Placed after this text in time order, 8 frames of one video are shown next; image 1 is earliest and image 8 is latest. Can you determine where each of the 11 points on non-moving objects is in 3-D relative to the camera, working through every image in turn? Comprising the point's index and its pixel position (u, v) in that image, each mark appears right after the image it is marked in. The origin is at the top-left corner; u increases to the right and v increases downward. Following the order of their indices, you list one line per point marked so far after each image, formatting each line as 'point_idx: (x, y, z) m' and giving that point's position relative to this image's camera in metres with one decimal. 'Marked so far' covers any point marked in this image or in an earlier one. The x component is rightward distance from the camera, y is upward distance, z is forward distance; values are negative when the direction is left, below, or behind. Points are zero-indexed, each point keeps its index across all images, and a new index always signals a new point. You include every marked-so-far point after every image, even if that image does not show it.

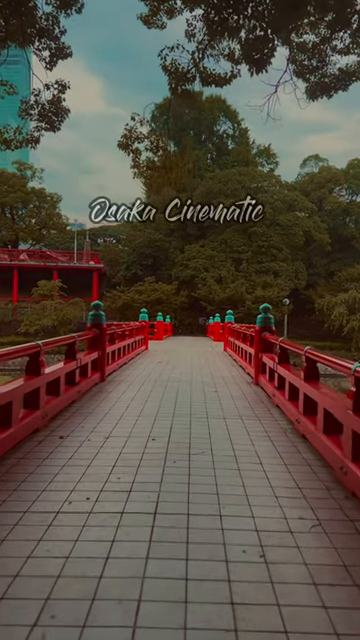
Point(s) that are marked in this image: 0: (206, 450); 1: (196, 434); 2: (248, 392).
0: (+0.2, -1.0, +3.8) m
1: (+0.1, -0.9, +4.4) m
2: (+0.9, -0.9, +6.5) m
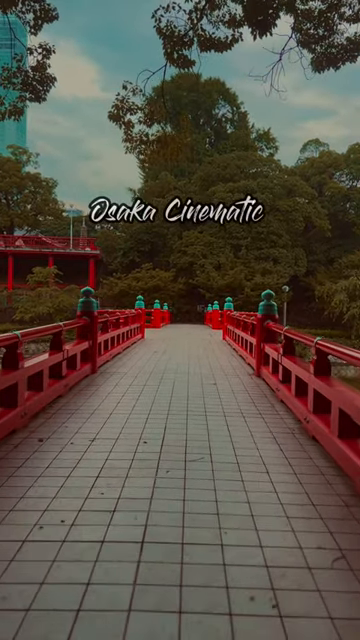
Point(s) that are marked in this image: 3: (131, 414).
0: (+0.2, -0.9, +3.4) m
1: (+0.1, -0.9, +3.9) m
2: (+0.8, -0.8, +6.0) m
3: (-0.4, -0.8, +4.5) m
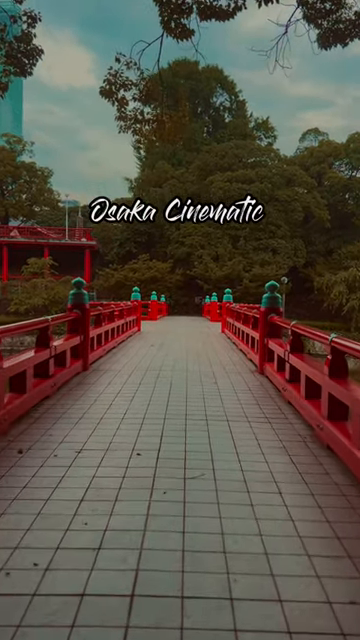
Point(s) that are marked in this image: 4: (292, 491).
0: (+0.1, -0.9, +2.9) m
1: (+0.1, -0.8, +3.5) m
2: (+0.8, -0.7, +5.6) m
3: (-0.4, -0.8, +4.0) m
4: (+0.6, -0.9, +2.7) m
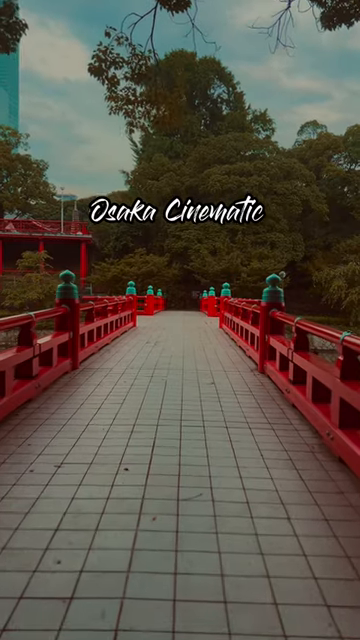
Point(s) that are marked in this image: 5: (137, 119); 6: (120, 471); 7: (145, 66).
0: (+0.1, -0.8, +2.6) m
1: (0.0, -0.8, +3.1) m
2: (+0.7, -0.7, +5.2) m
3: (-0.5, -0.7, +3.7) m
4: (+0.6, -0.9, +2.4) m
5: (-0.4, +2.1, +5.6) m
6: (-0.3, -0.8, +2.8) m
7: (-0.3, +2.4, +5.0) m
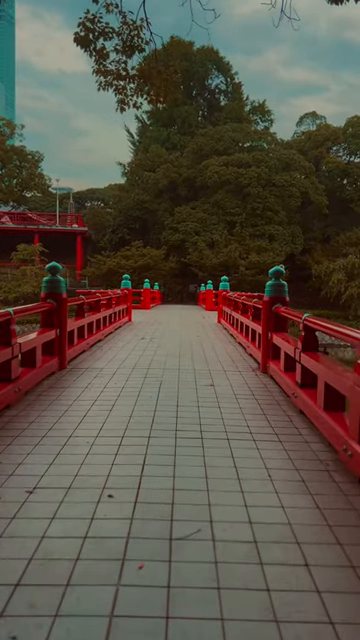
0: (+0.1, -0.8, +2.1) m
1: (0.0, -0.8, +2.6) m
2: (+0.7, -0.6, +4.8) m
3: (-0.5, -0.7, +3.2) m
4: (+0.5, -0.9, +1.9) m
5: (-0.5, +2.2, +5.1) m
6: (-0.3, -0.8, +2.3) m
7: (-0.4, +2.5, +4.5) m
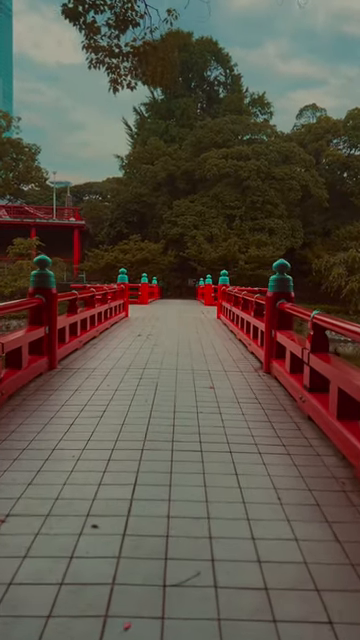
0: (+0.1, -0.8, +1.8) m
1: (0.0, -0.8, +2.3) m
2: (+0.7, -0.6, +4.4) m
3: (-0.5, -0.7, +2.9) m
4: (+0.5, -0.9, +1.6) m
5: (-0.5, +2.2, +4.7) m
6: (-0.4, -0.8, +2.0) m
7: (-0.4, +2.5, +4.2) m
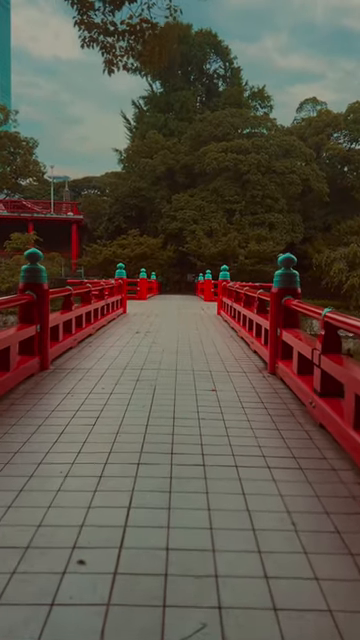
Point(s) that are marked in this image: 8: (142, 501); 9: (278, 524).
0: (+0.1, -0.9, +1.5) m
1: (0.0, -0.8, +2.0) m
2: (+0.7, -0.6, +4.2) m
3: (-0.5, -0.7, +2.6) m
4: (+0.5, -0.9, +1.3) m
5: (-0.5, +2.2, +4.4) m
6: (-0.4, -0.8, +1.7) m
7: (-0.4, +2.5, +3.9) m
8: (-0.2, -0.8, +2.2) m
9: (+0.4, -0.8, +2.1) m
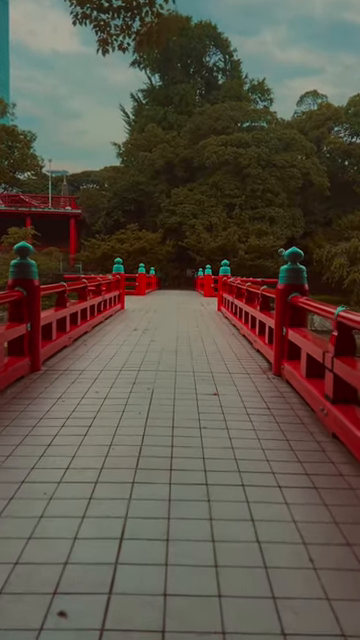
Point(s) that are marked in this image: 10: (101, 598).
0: (+0.1, -0.9, +1.2) m
1: (0.0, -0.8, +1.7) m
2: (+0.7, -0.6, +3.9) m
3: (-0.5, -0.7, +2.3) m
4: (+0.5, -0.9, +1.0) m
5: (-0.5, +2.2, +4.1) m
6: (-0.4, -0.8, +1.4) m
7: (-0.4, +2.5, +3.5) m
8: (-0.2, -0.8, +2.0) m
9: (+0.4, -0.8, +1.8) m
10: (-0.2, -0.8, +1.5) m
